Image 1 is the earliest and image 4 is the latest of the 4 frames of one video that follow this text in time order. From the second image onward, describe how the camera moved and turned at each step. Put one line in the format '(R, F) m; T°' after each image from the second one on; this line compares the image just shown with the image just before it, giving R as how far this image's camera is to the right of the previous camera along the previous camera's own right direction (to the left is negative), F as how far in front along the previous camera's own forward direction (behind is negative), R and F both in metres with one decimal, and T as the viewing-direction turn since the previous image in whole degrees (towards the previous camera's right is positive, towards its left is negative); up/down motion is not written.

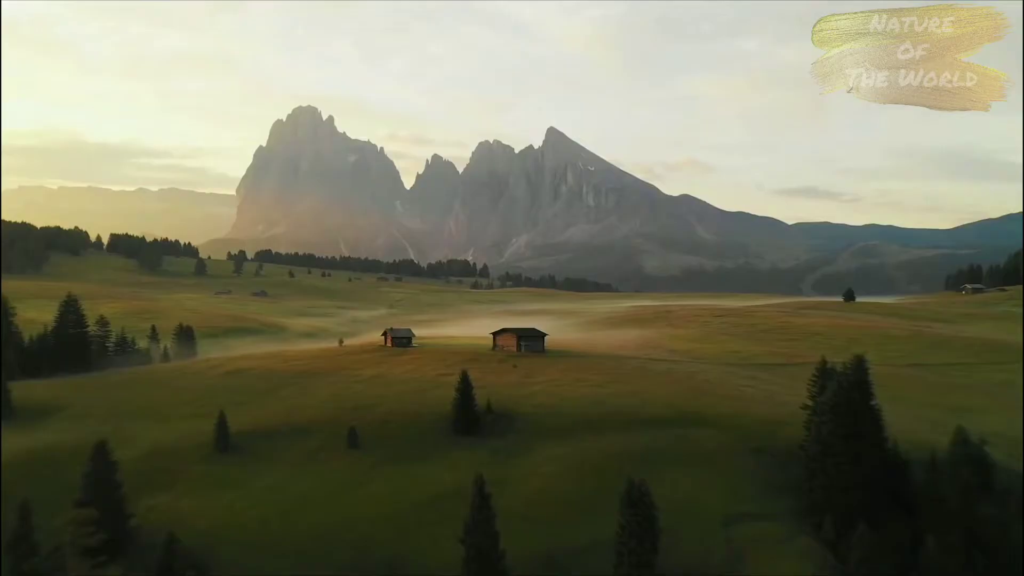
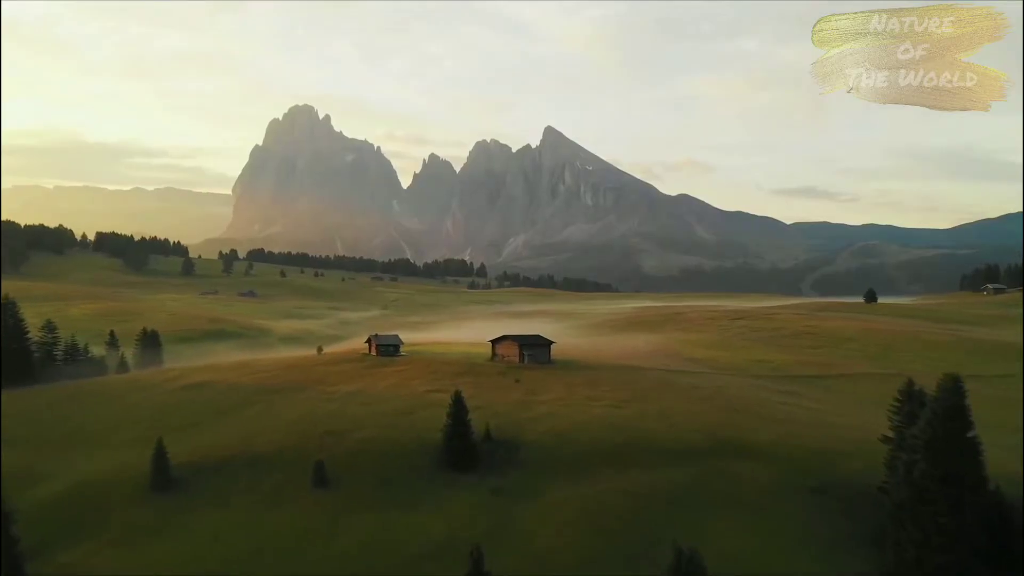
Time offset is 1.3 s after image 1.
(-0.2, +3.9) m; 0°
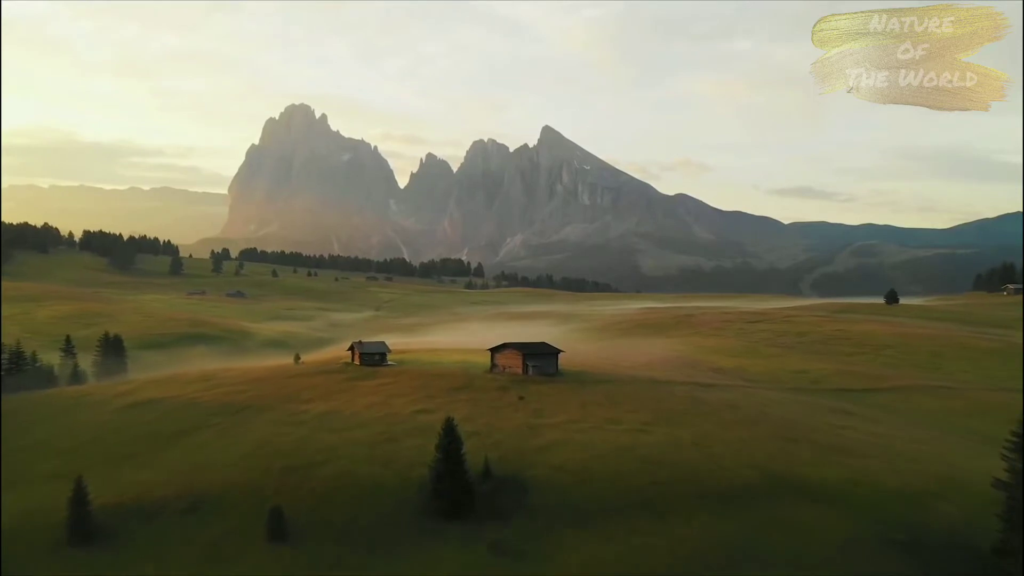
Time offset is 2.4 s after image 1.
(-0.2, +3.5) m; 0°
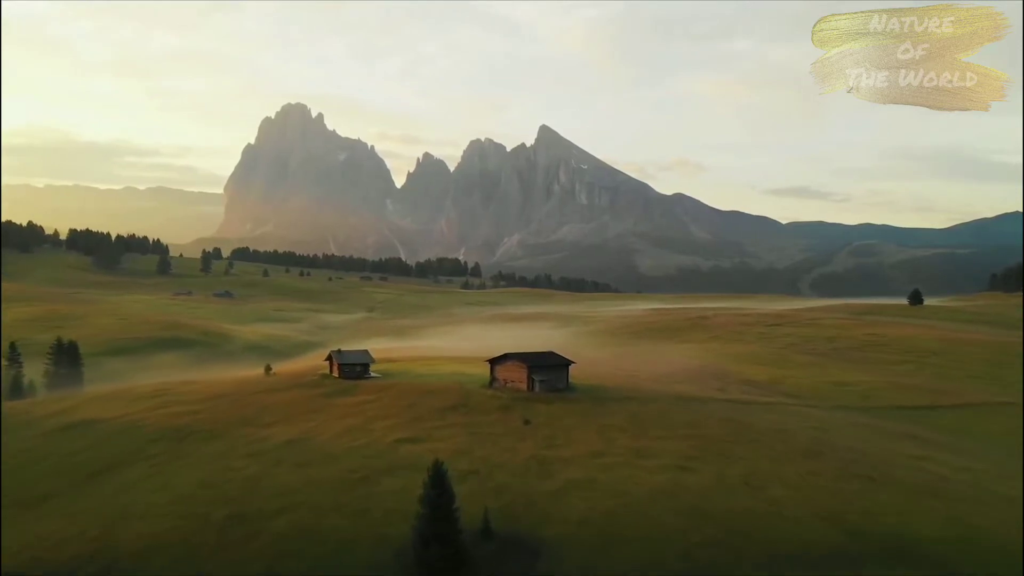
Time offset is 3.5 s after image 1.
(-0.2, +3.5) m; 0°
